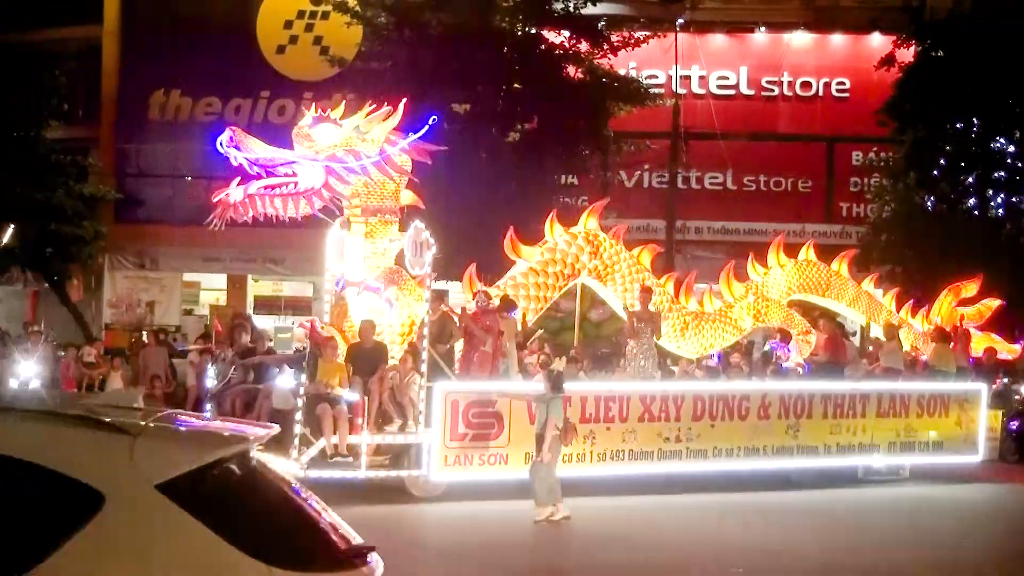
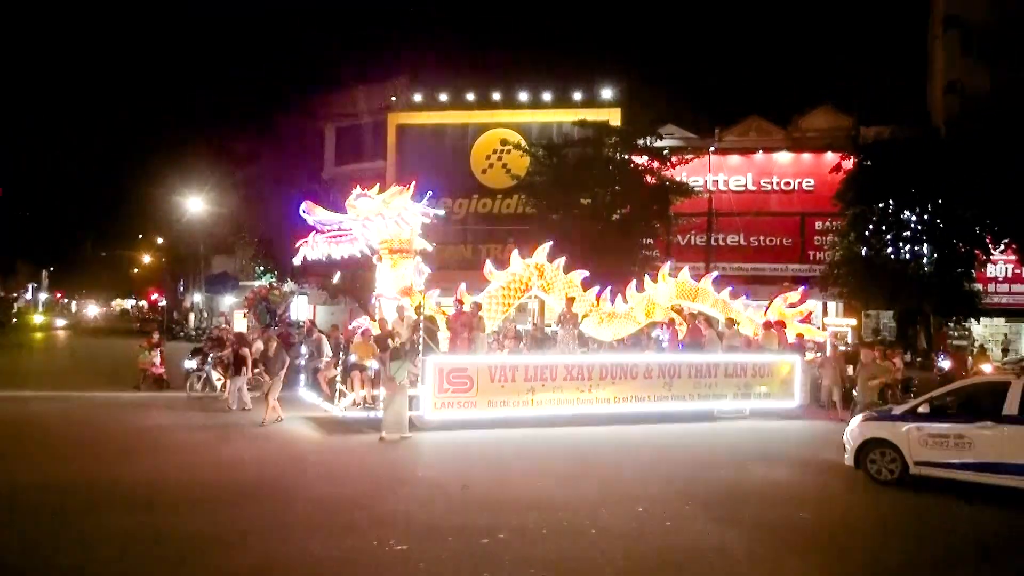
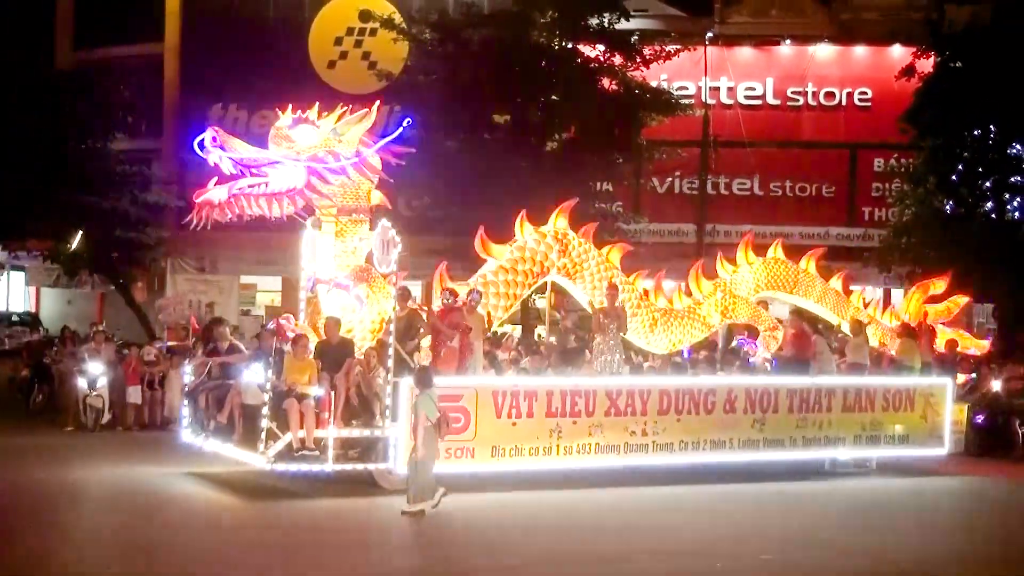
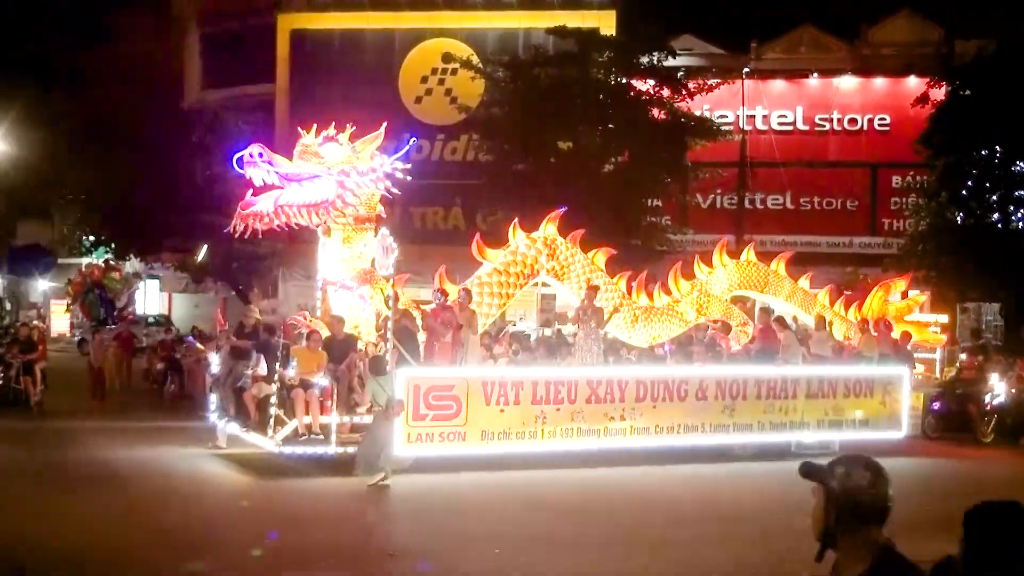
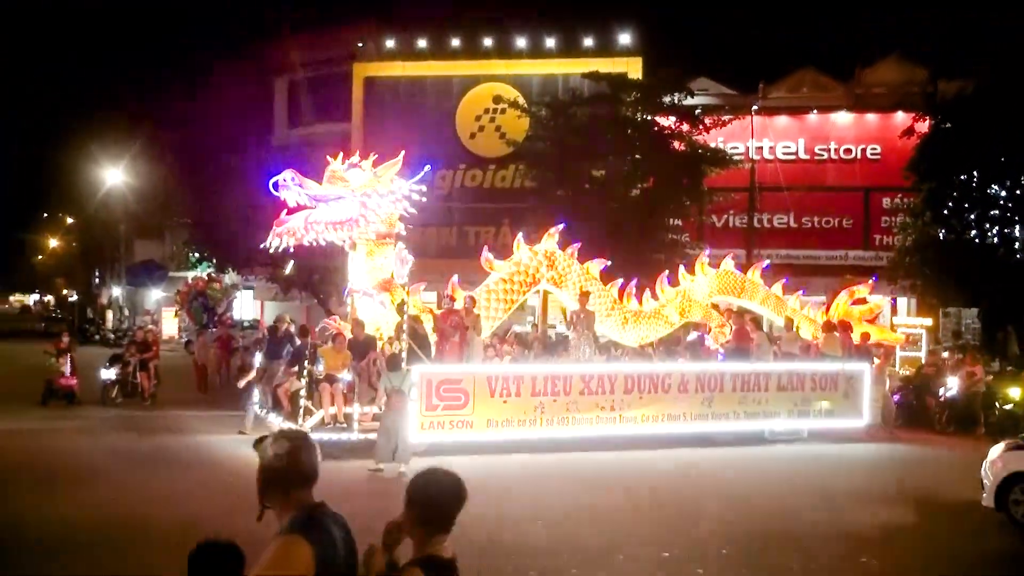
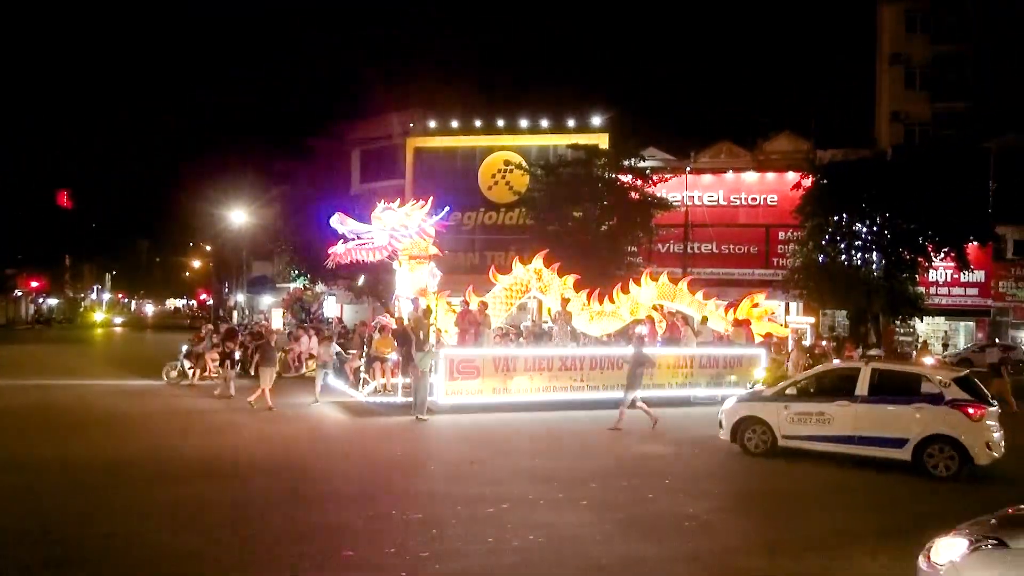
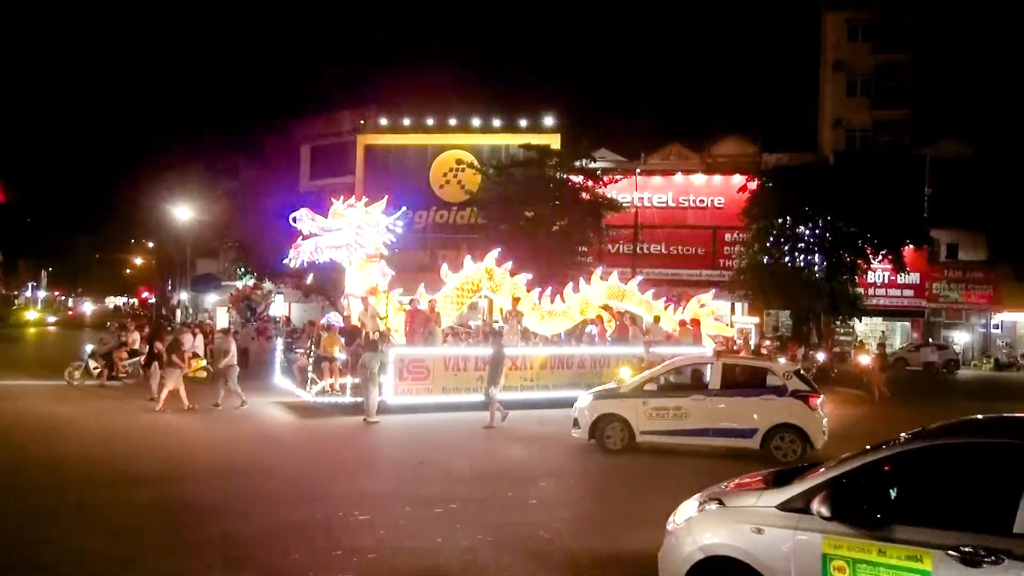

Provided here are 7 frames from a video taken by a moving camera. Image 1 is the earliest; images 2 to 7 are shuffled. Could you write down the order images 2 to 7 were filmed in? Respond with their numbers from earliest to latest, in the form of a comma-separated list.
3, 4, 5, 2, 6, 7
